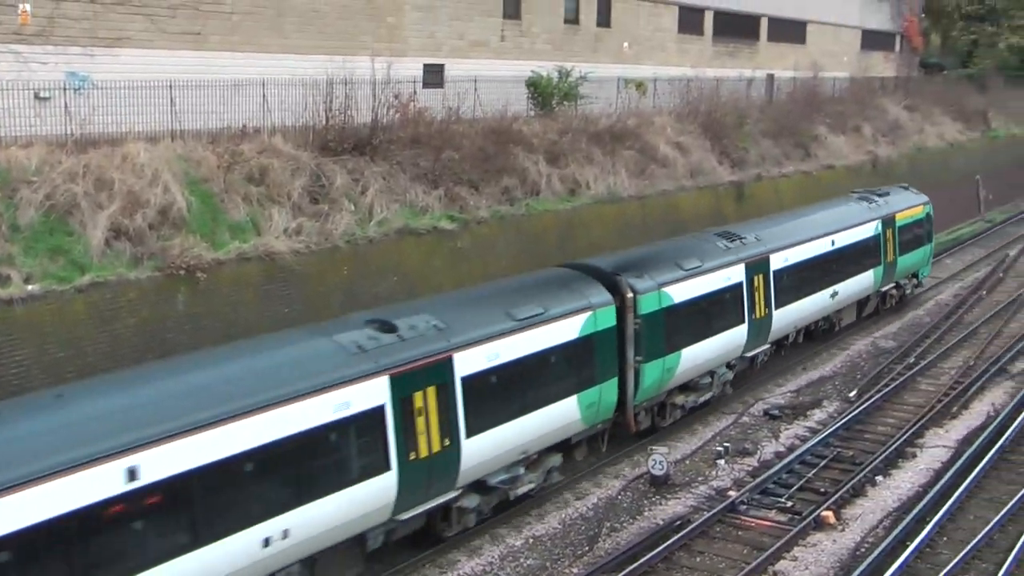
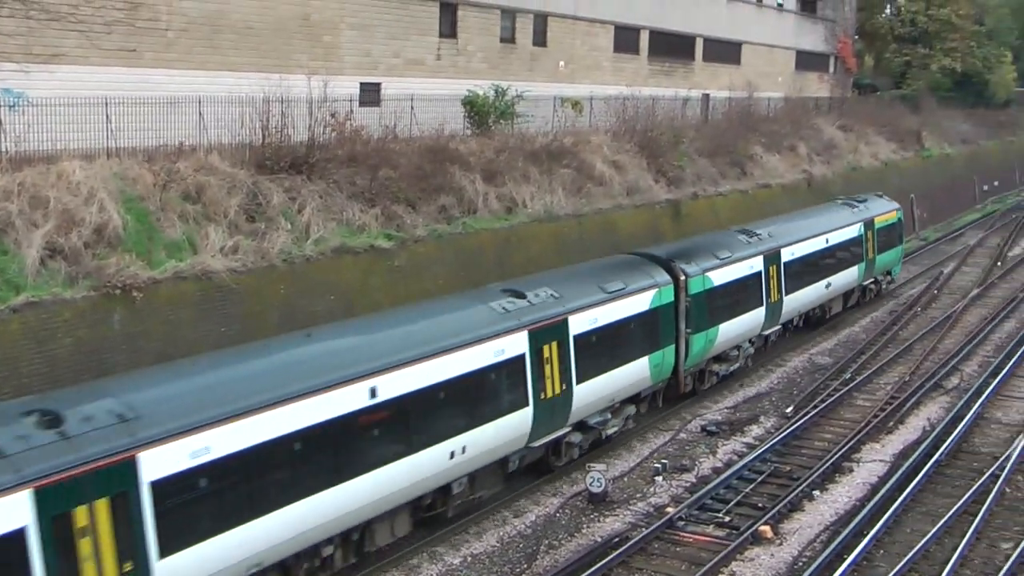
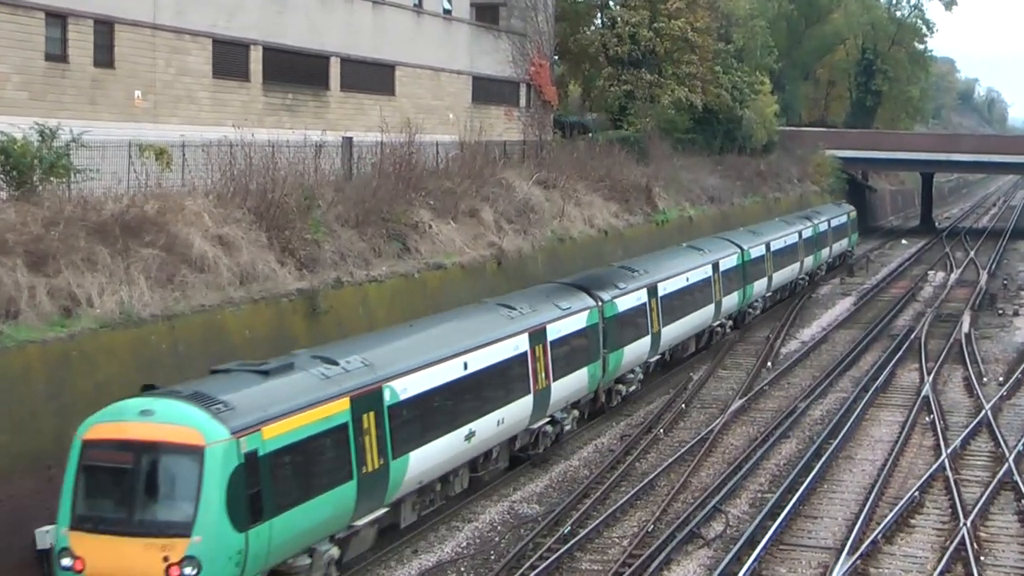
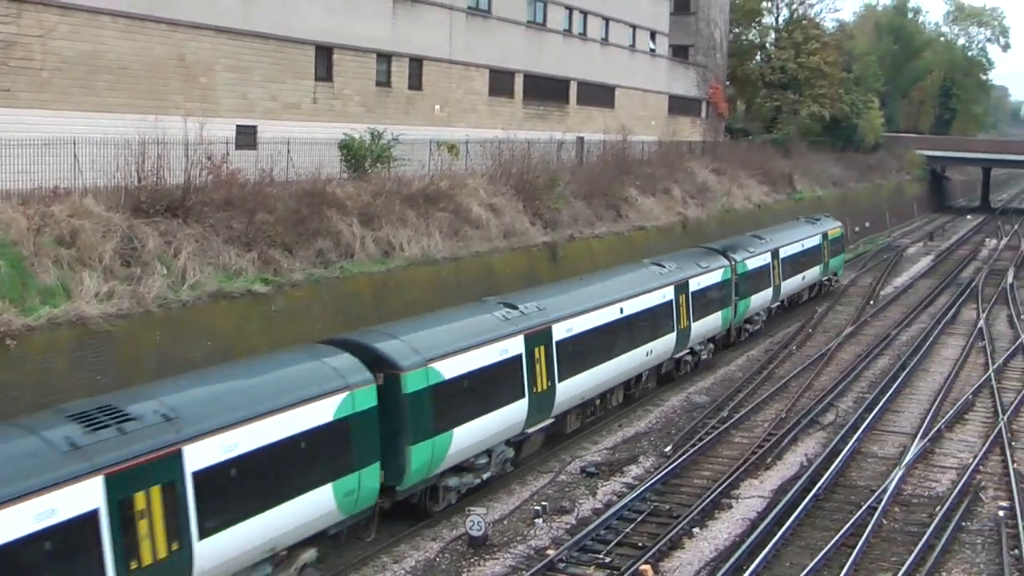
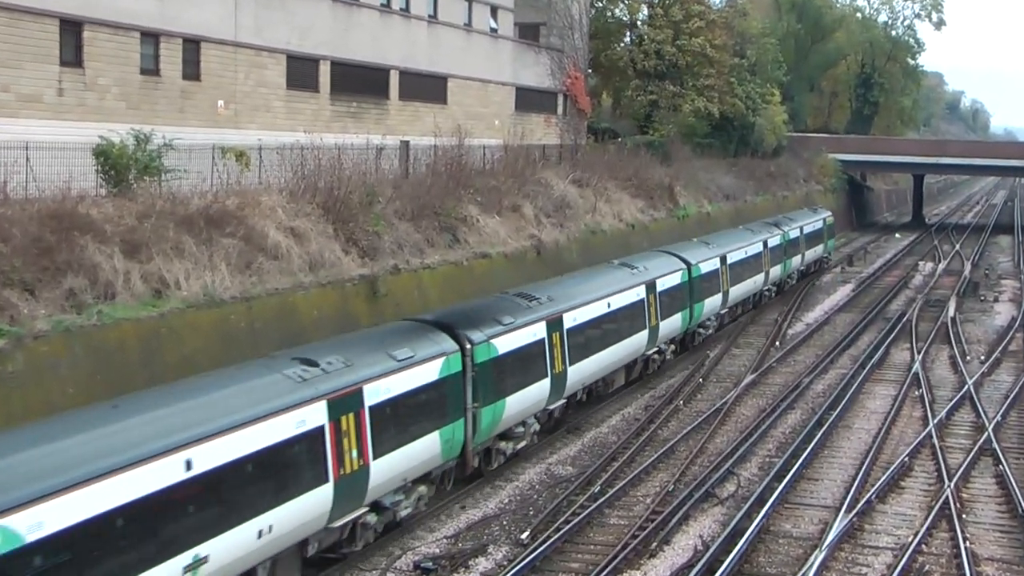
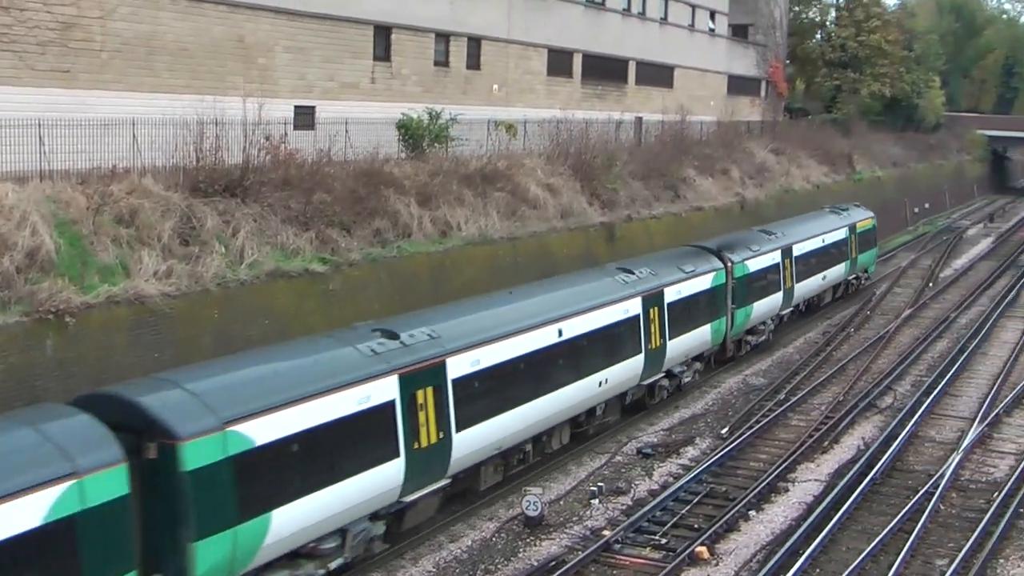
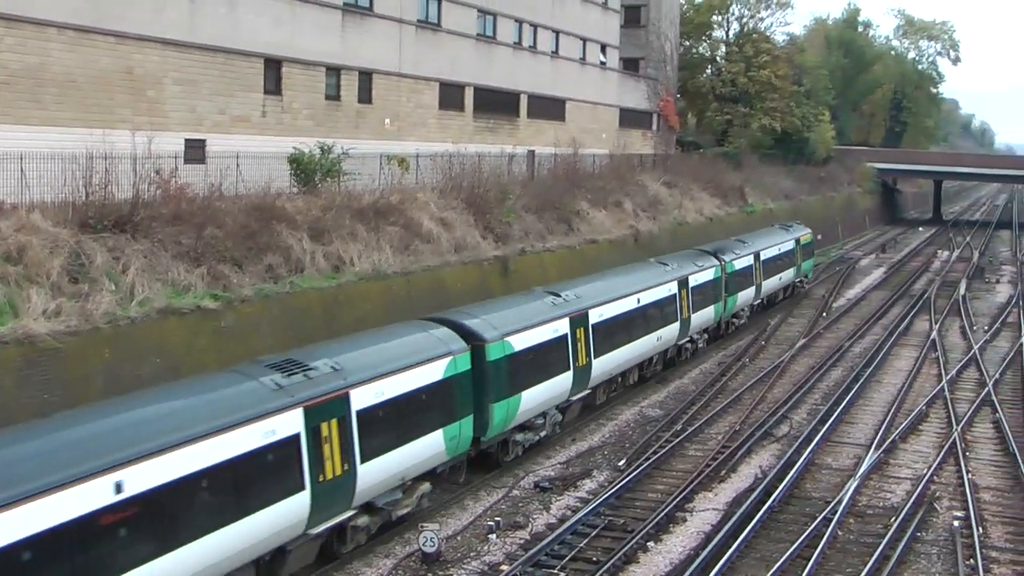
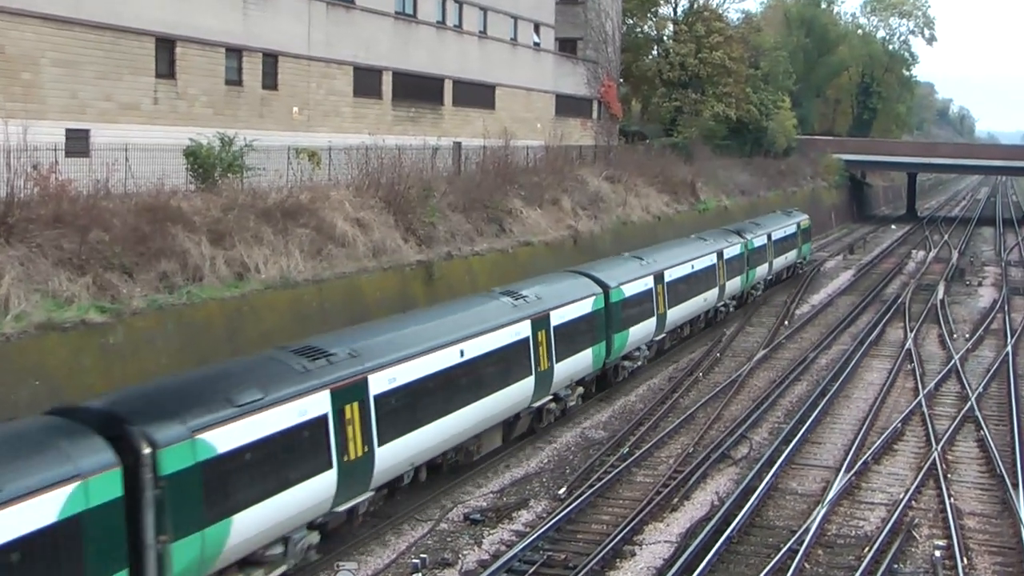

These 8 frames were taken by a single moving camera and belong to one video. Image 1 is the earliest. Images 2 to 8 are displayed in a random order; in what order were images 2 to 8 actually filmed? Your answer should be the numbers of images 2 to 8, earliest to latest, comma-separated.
2, 6, 4, 7, 8, 5, 3
